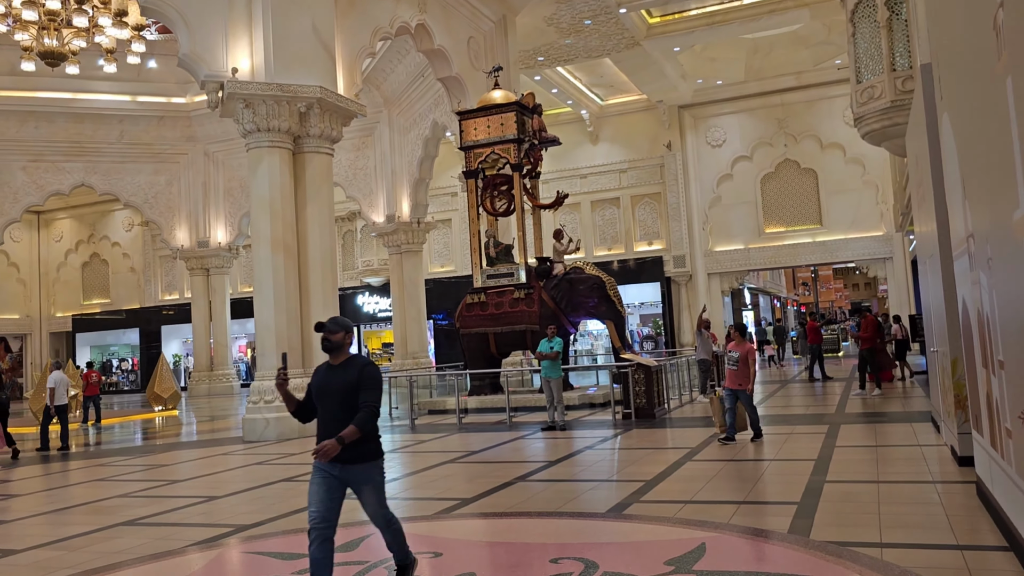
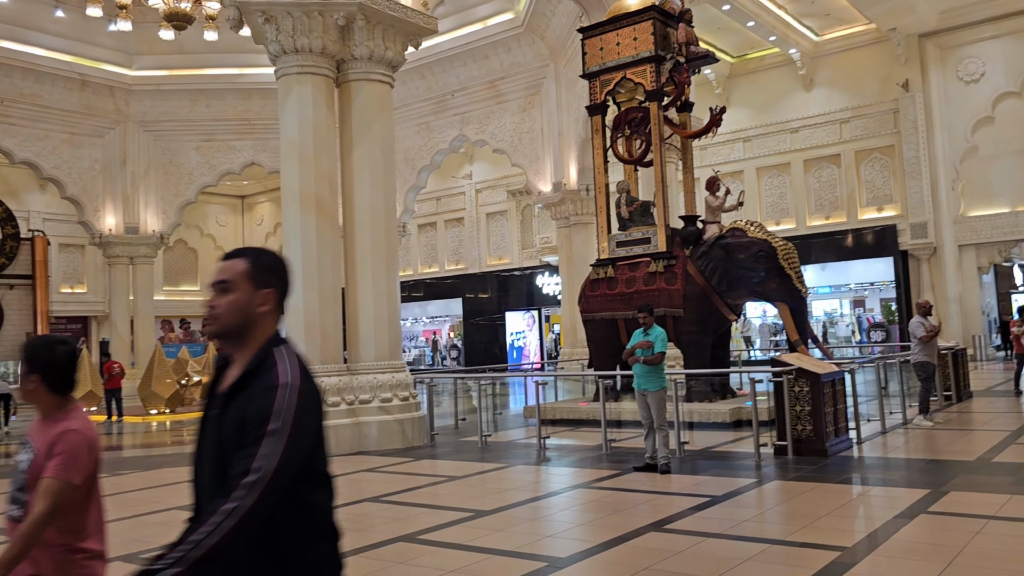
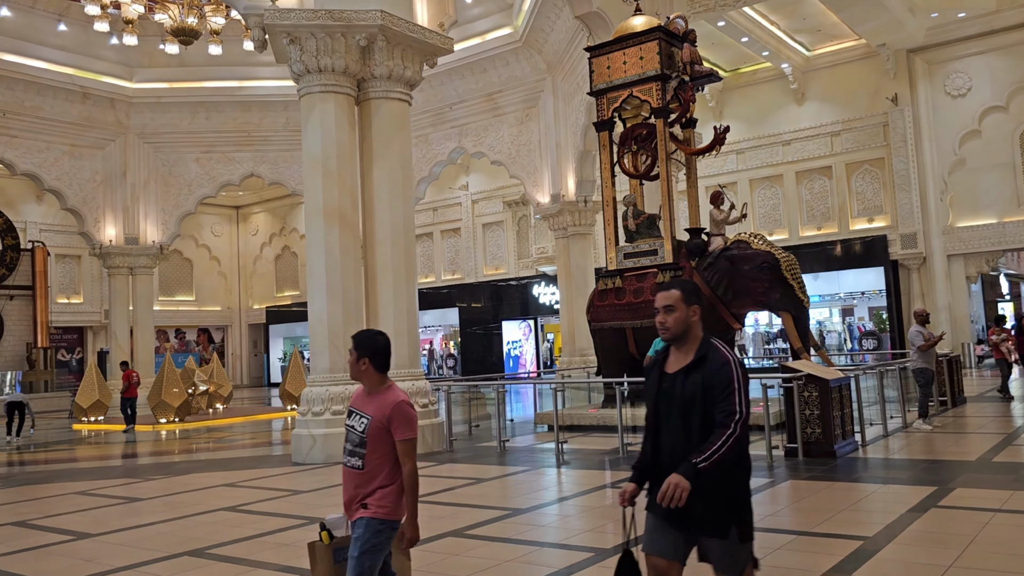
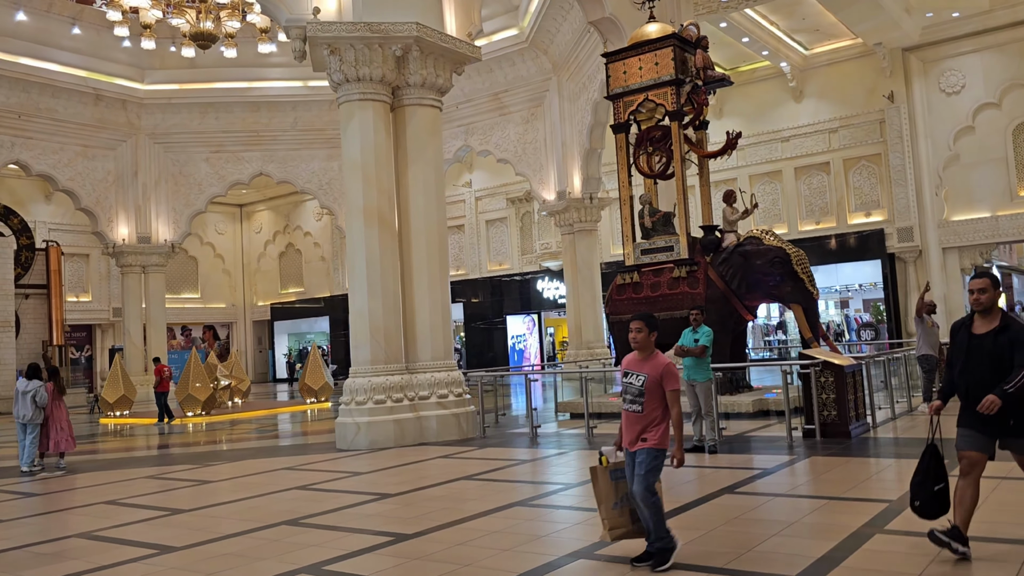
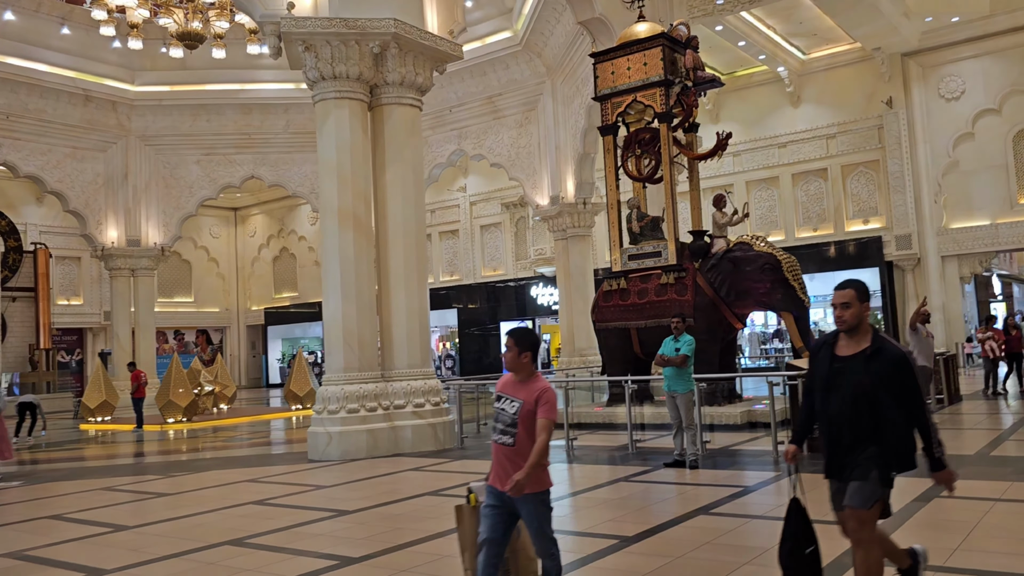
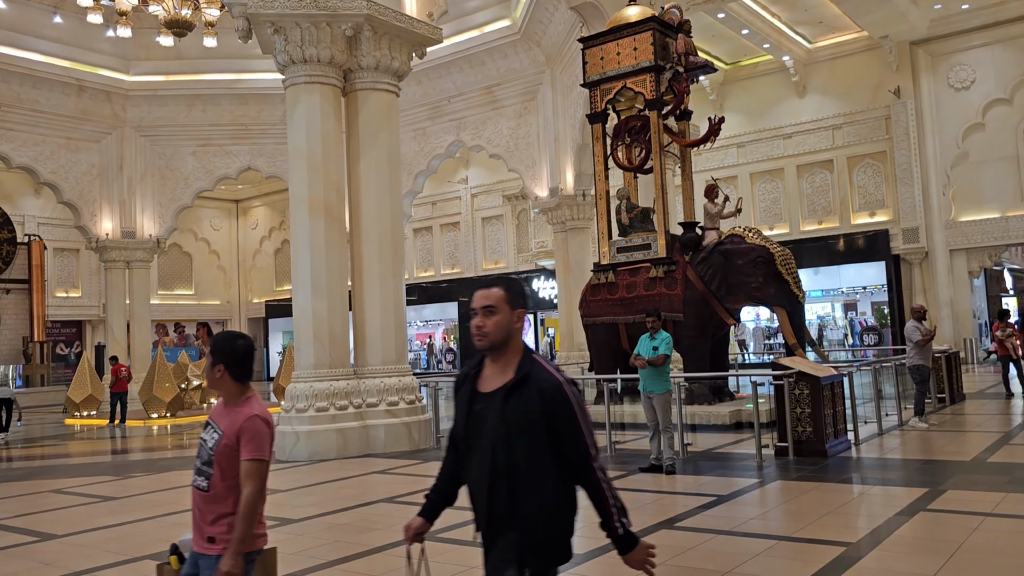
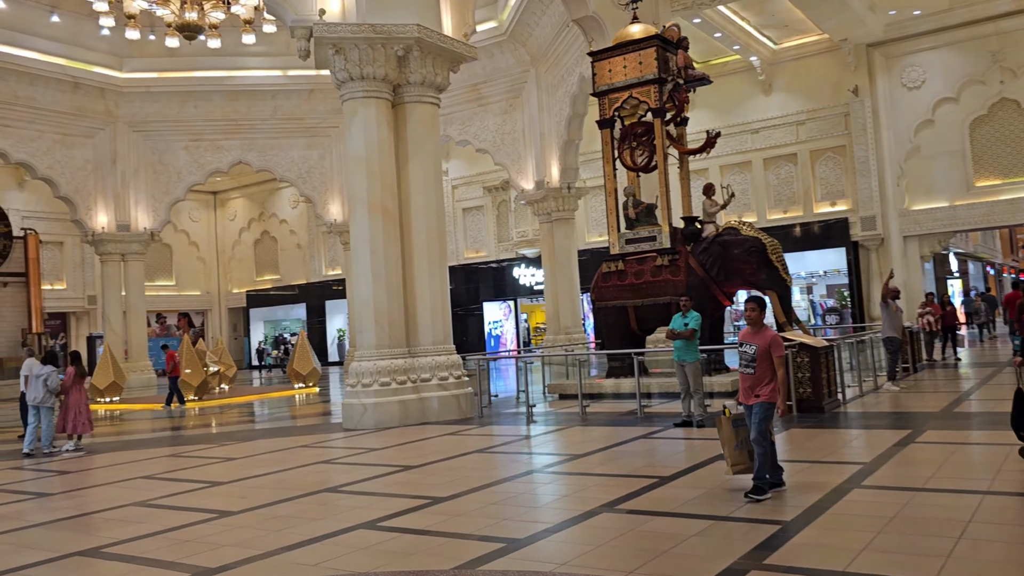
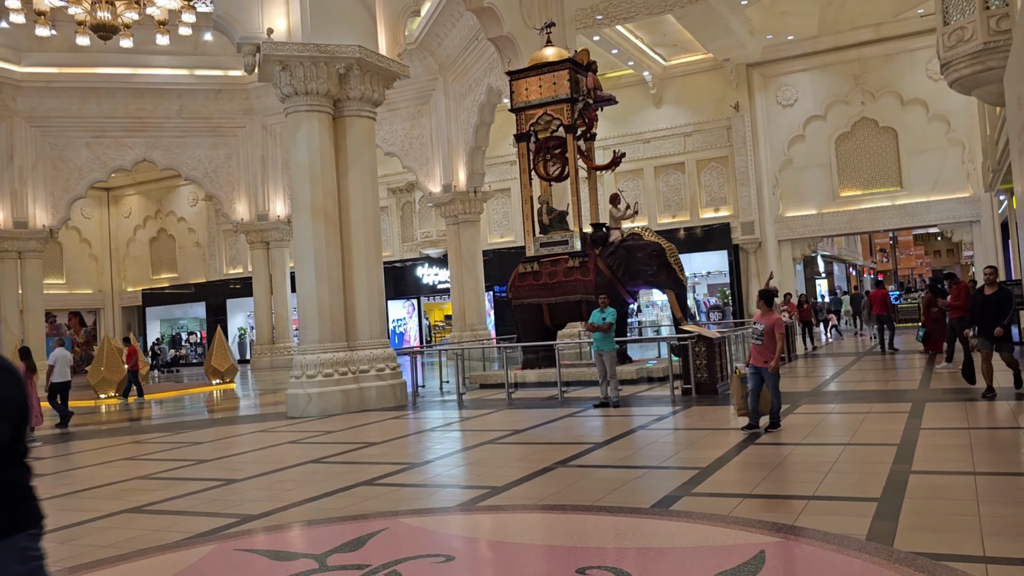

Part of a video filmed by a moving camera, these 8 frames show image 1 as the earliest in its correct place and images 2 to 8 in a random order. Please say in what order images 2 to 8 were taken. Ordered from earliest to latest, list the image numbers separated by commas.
8, 7, 4, 5, 3, 6, 2
